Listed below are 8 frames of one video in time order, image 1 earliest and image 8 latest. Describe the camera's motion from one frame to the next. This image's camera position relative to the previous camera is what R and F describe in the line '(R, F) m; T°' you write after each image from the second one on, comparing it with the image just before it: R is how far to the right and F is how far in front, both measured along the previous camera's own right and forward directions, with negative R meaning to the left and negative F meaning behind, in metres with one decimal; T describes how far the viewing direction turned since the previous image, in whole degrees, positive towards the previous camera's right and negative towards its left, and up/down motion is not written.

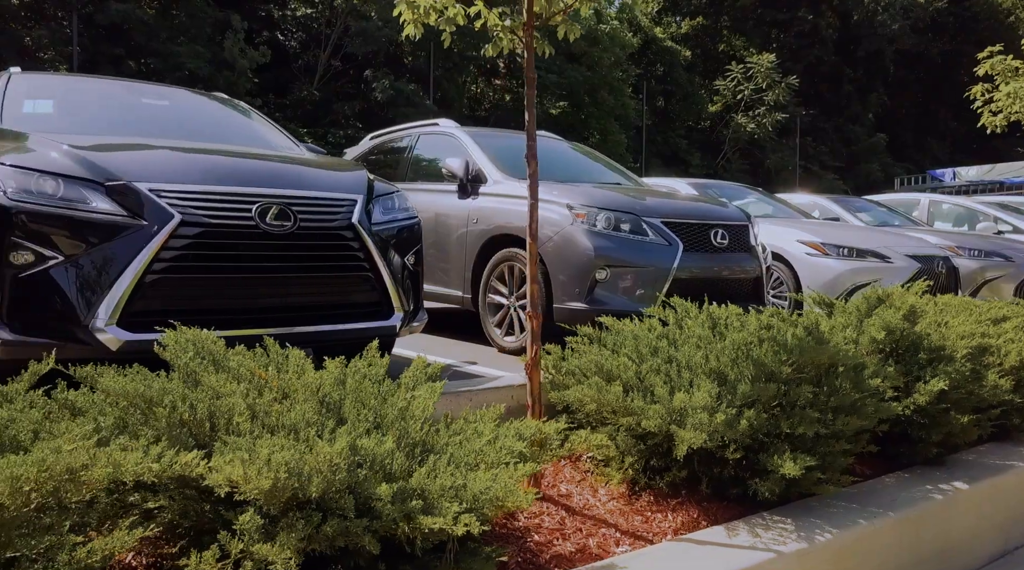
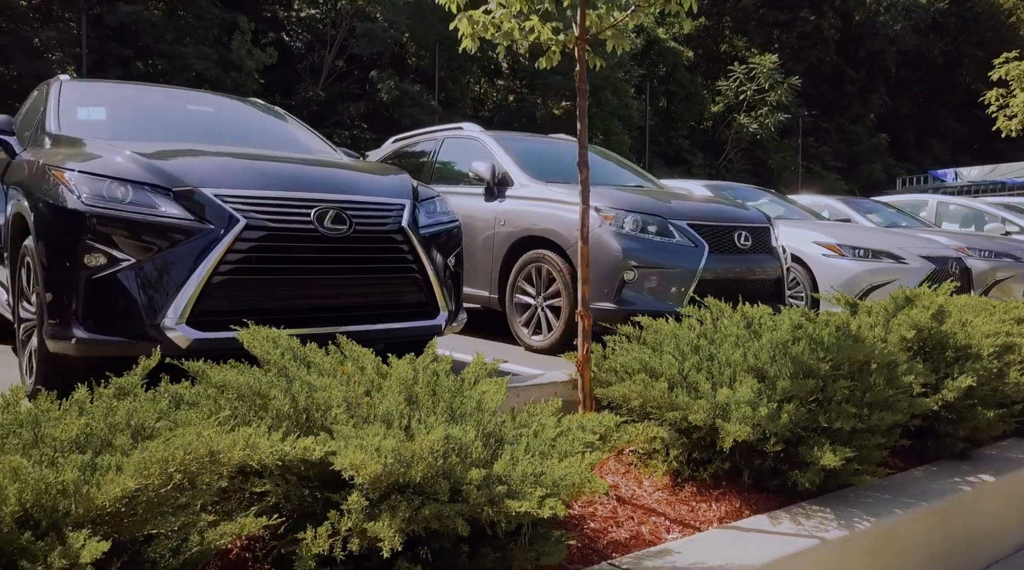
(-0.2, -0.2) m; 0°
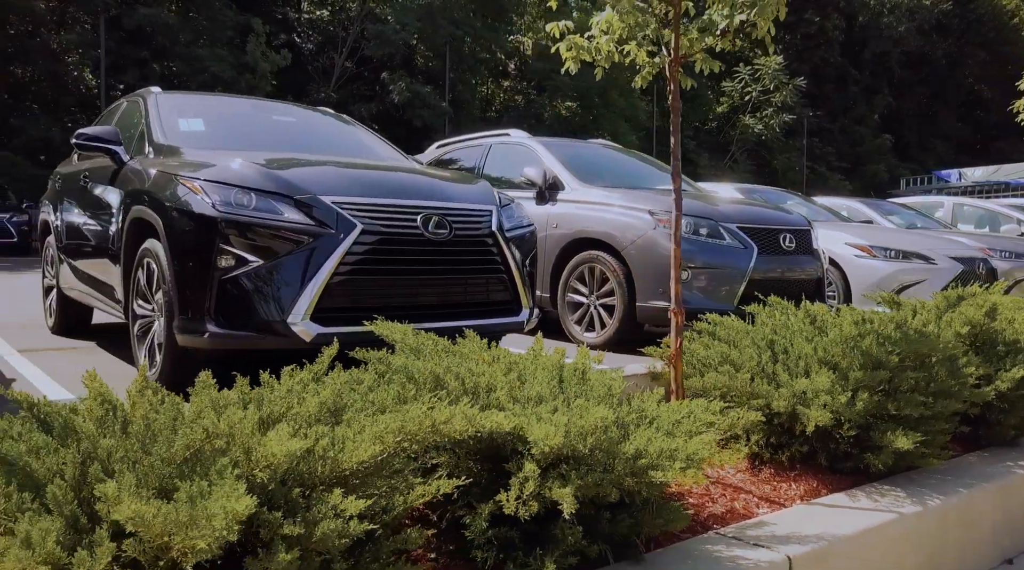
(-0.4, -0.4) m; 0°
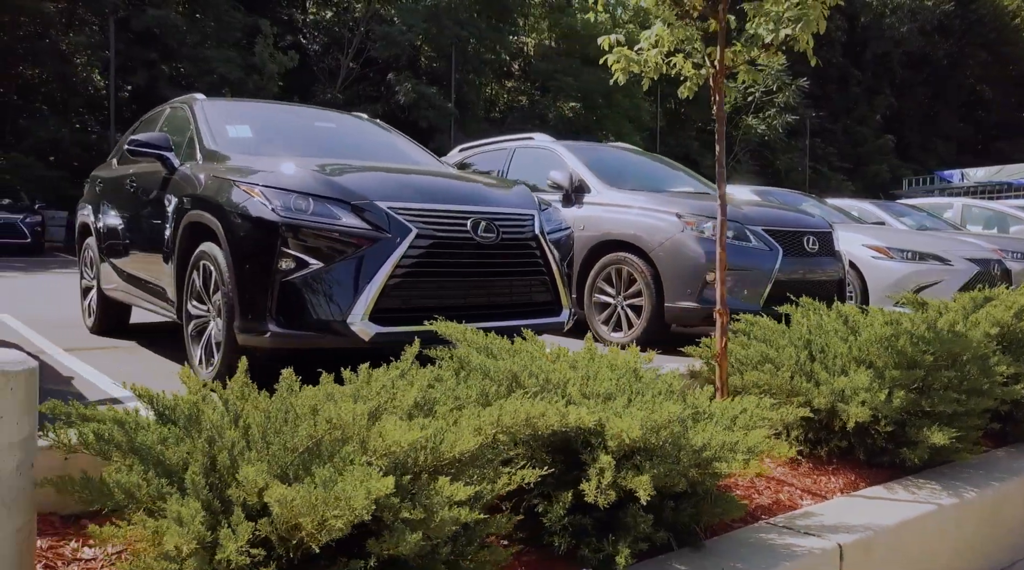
(-0.2, -0.2) m; 0°
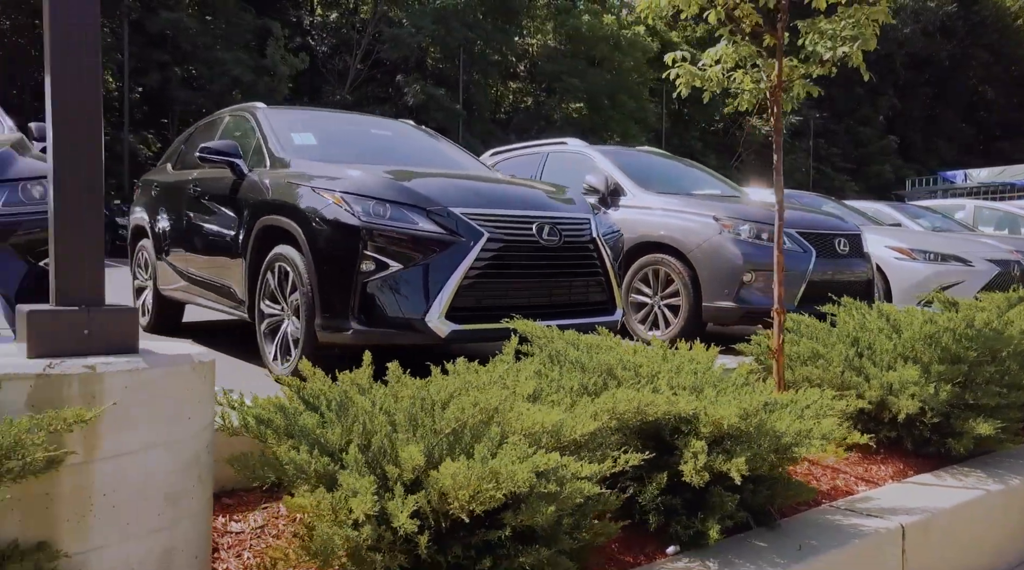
(-0.3, -0.3) m; 0°
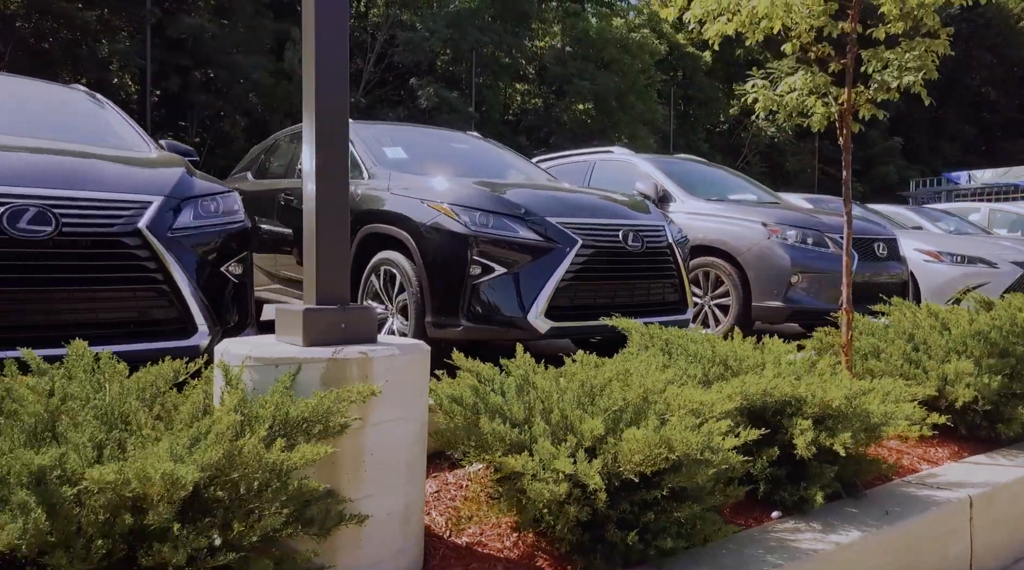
(-0.5, -0.5) m; 0°
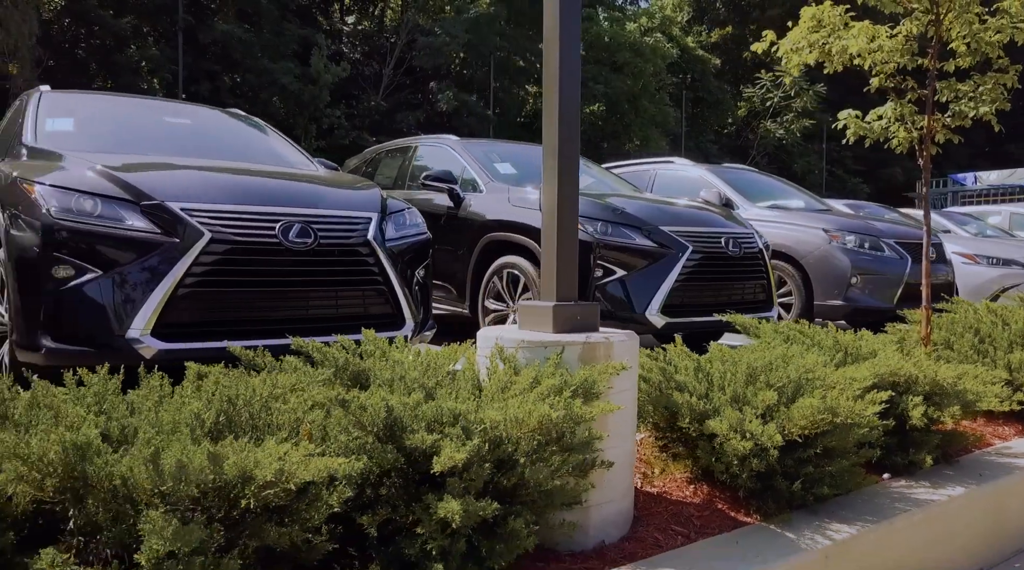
(-0.7, -0.8) m; 0°
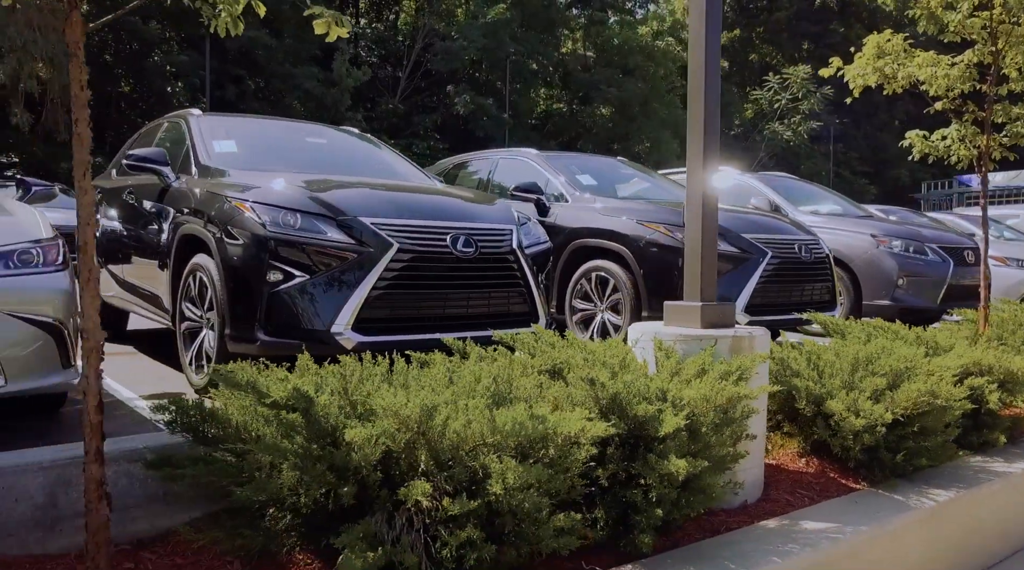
(-0.7, -0.7) m; 0°
